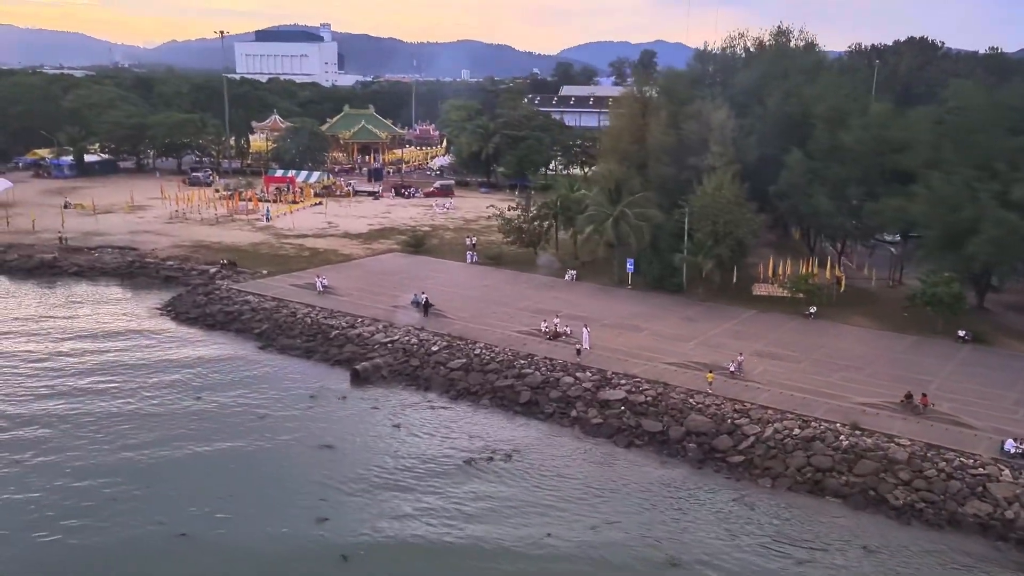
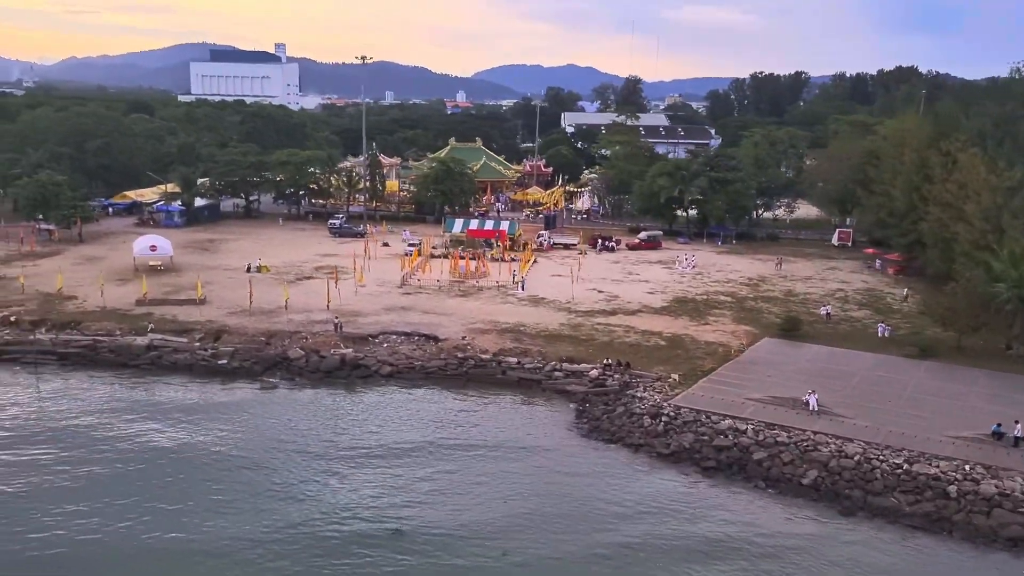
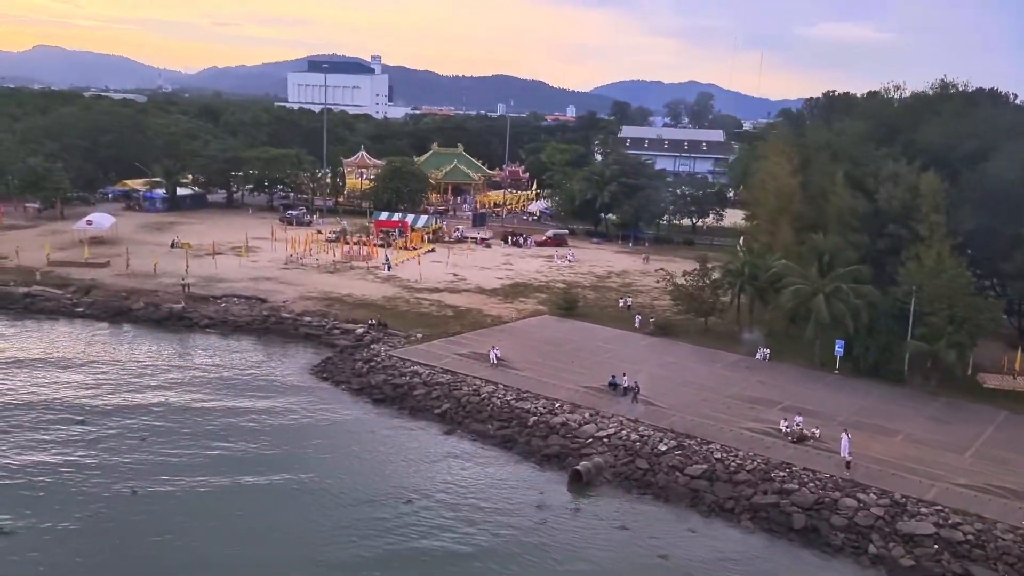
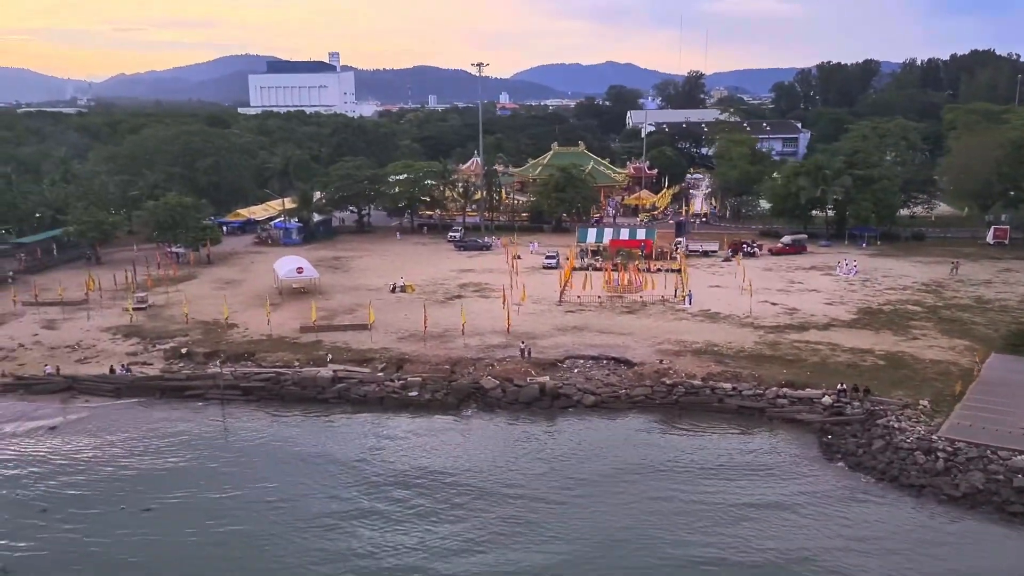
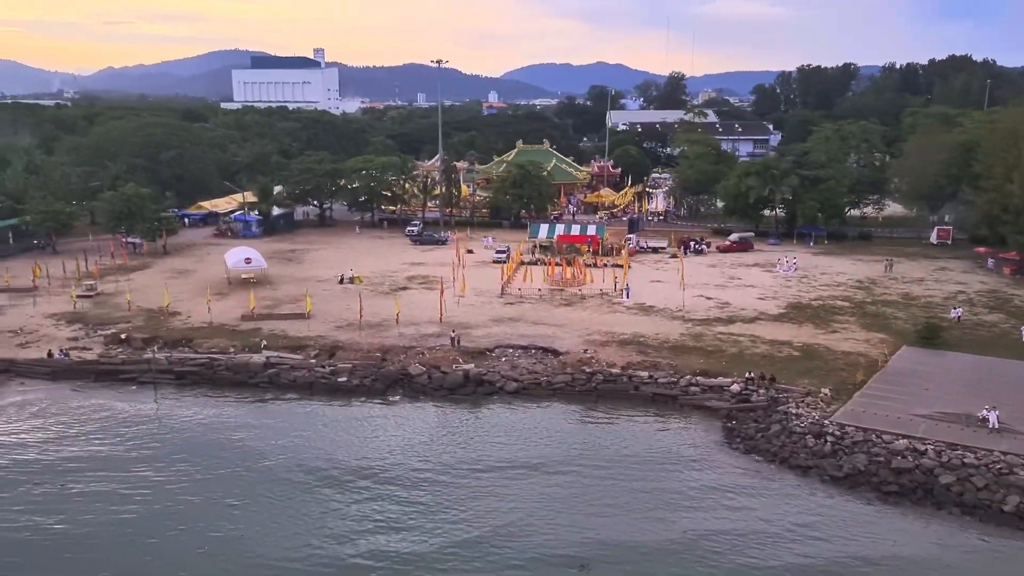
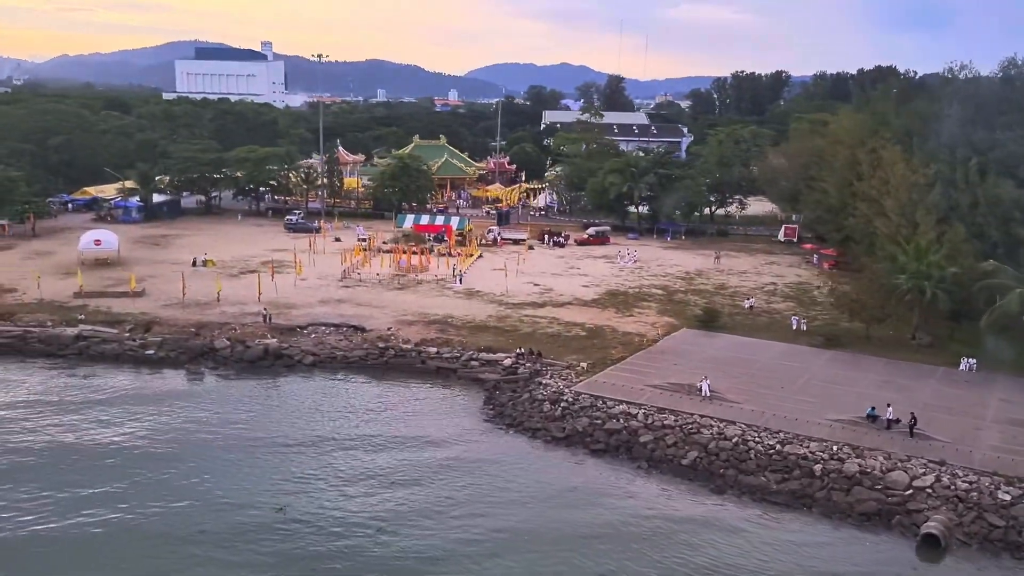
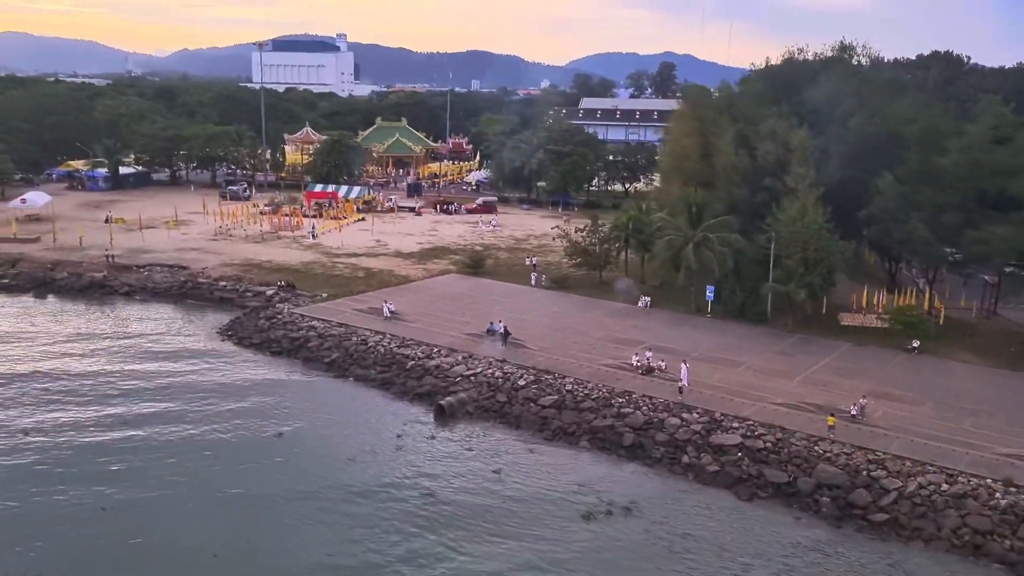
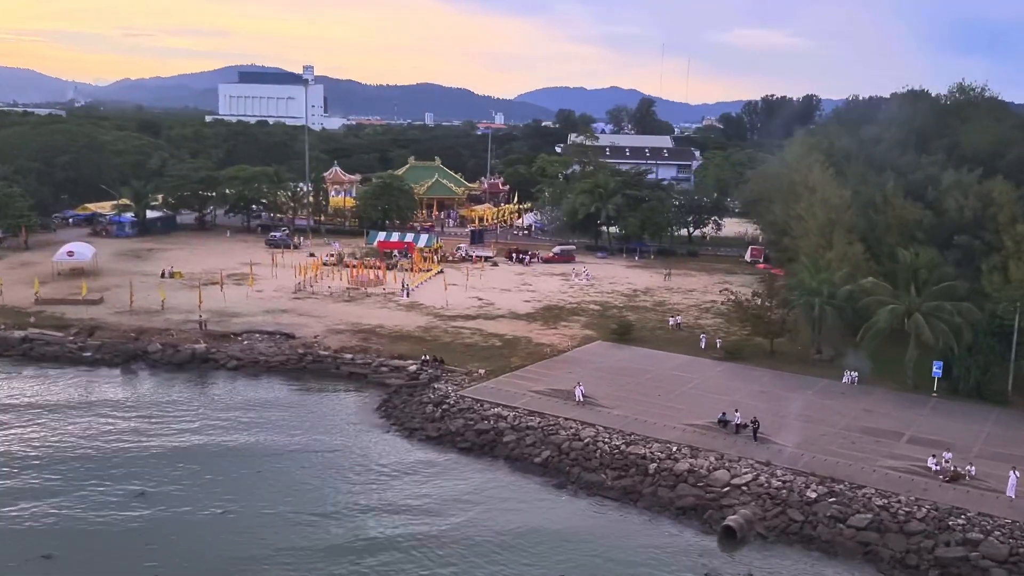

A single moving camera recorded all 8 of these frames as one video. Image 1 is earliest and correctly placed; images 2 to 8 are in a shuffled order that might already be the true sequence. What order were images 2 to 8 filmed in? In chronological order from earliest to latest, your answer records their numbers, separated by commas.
7, 3, 8, 6, 2, 5, 4
